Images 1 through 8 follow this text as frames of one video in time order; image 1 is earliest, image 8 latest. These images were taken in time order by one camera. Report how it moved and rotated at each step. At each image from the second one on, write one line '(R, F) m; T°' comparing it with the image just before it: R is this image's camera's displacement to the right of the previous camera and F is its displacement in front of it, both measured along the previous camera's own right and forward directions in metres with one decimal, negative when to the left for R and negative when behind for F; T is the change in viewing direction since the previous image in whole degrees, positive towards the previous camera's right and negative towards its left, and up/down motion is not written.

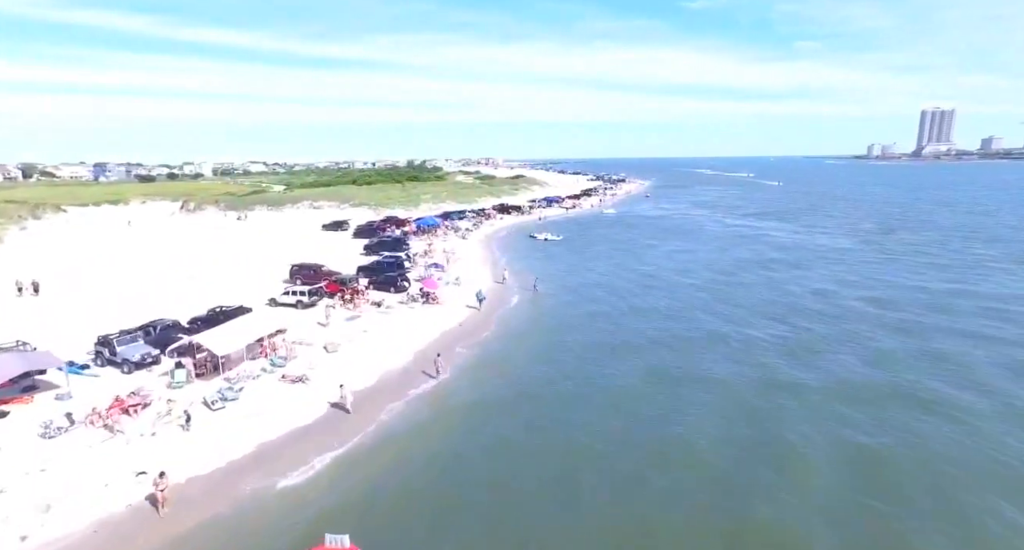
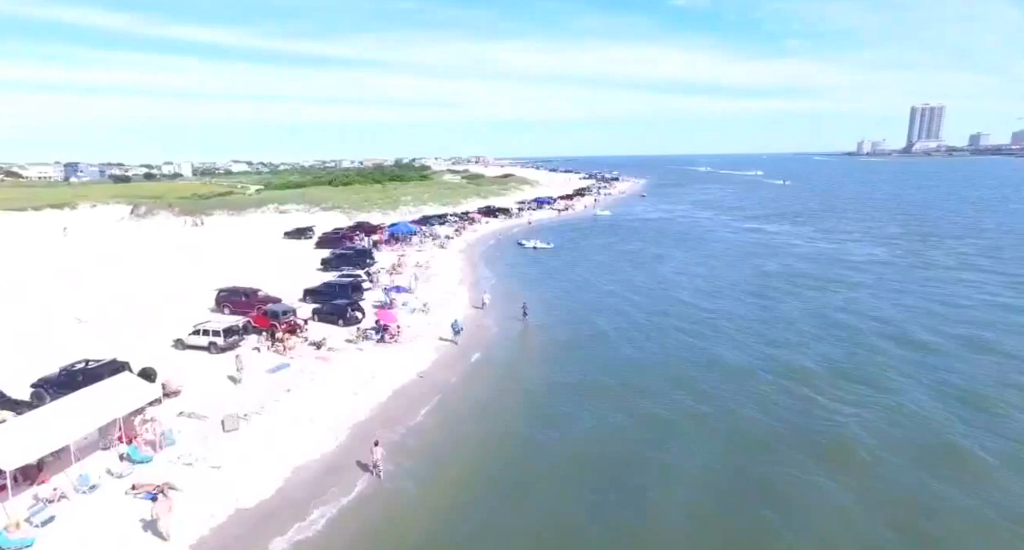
(+0.6, +6.9) m; +1°
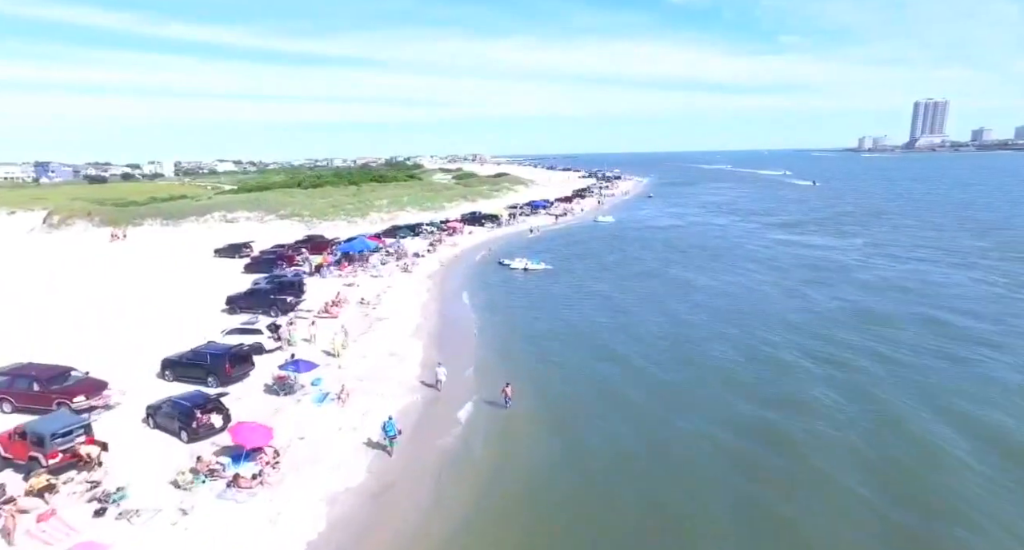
(+1.1, +11.6) m; 0°
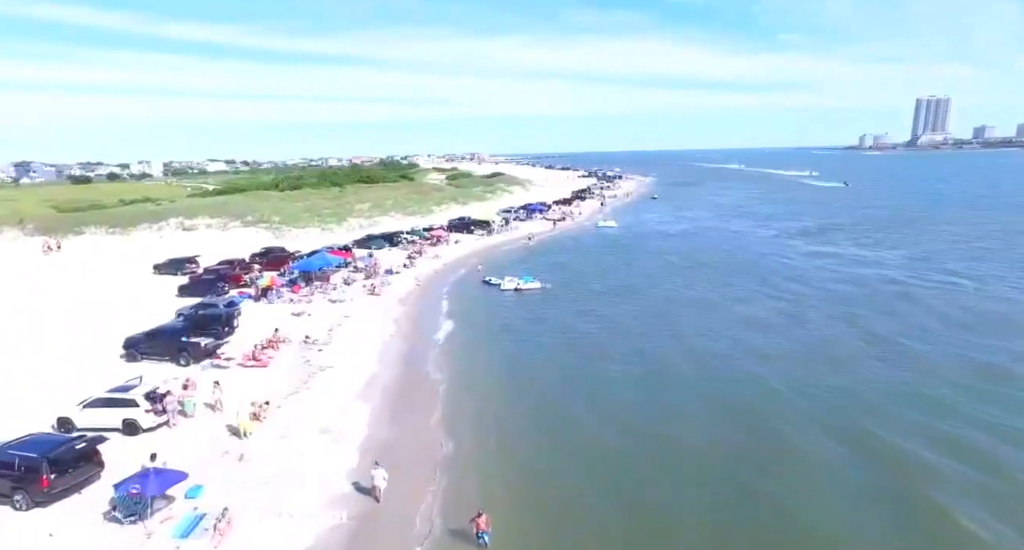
(+0.7, +6.9) m; 0°
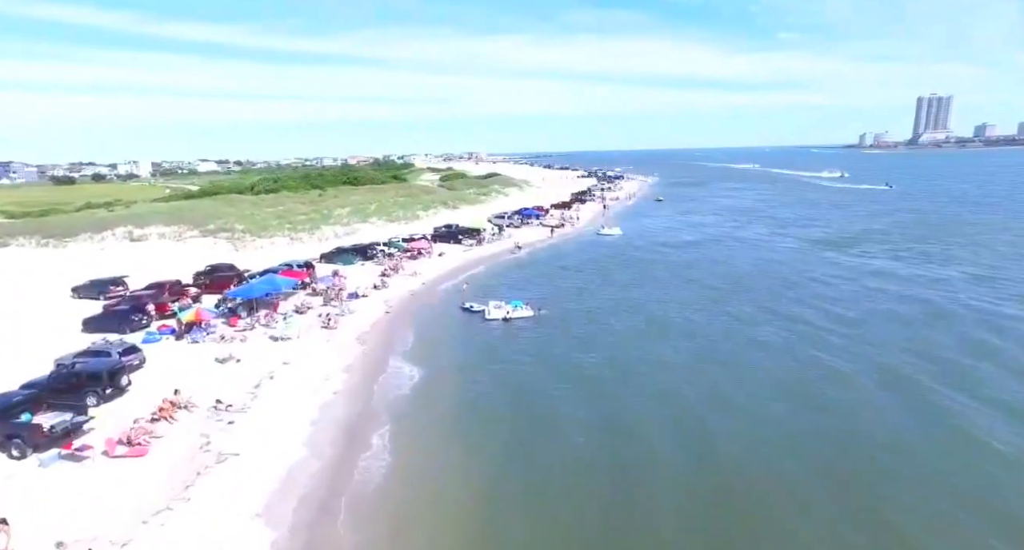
(+0.6, +6.7) m; 0°
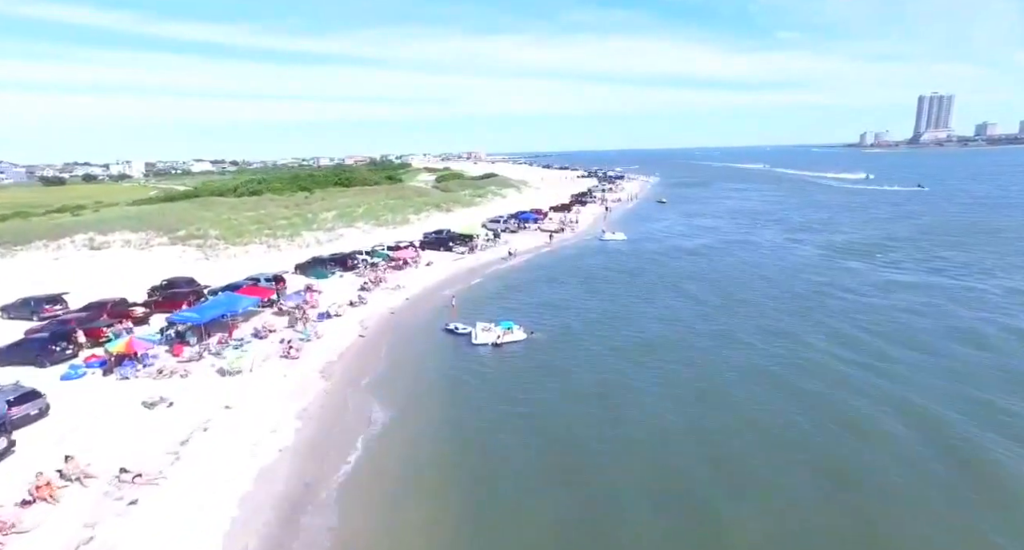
(+0.4, +4.1) m; 0°
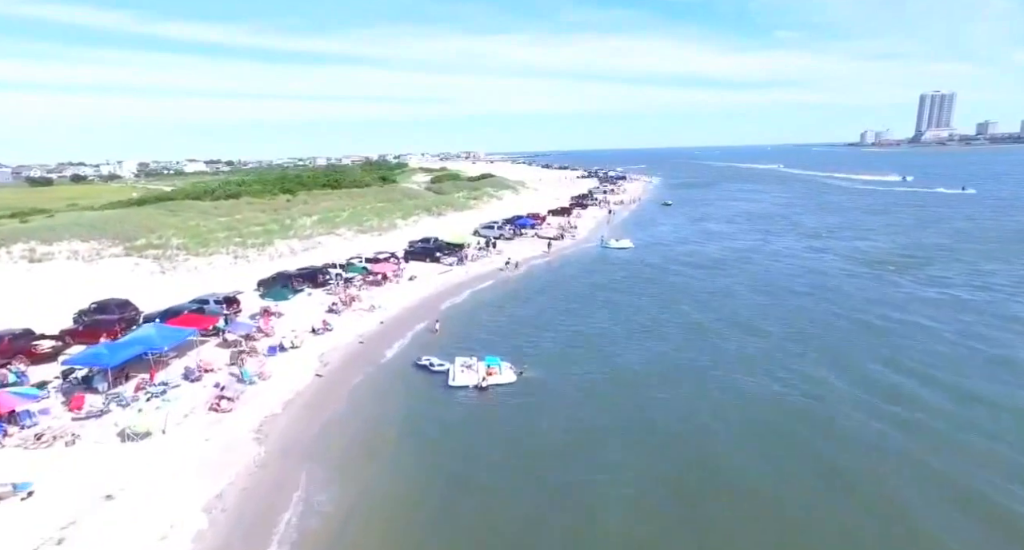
(+0.4, +5.0) m; 0°
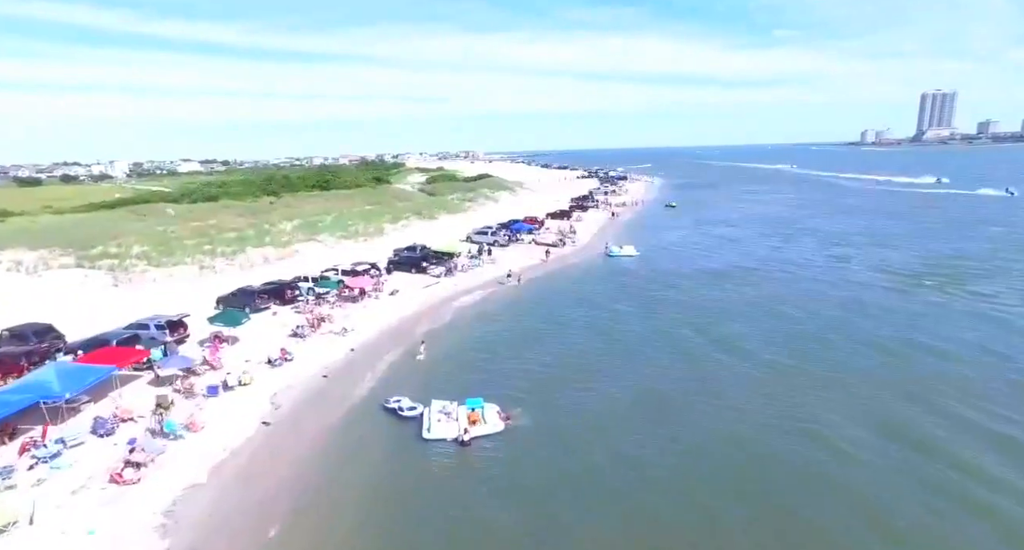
(+0.3, +4.2) m; 0°
